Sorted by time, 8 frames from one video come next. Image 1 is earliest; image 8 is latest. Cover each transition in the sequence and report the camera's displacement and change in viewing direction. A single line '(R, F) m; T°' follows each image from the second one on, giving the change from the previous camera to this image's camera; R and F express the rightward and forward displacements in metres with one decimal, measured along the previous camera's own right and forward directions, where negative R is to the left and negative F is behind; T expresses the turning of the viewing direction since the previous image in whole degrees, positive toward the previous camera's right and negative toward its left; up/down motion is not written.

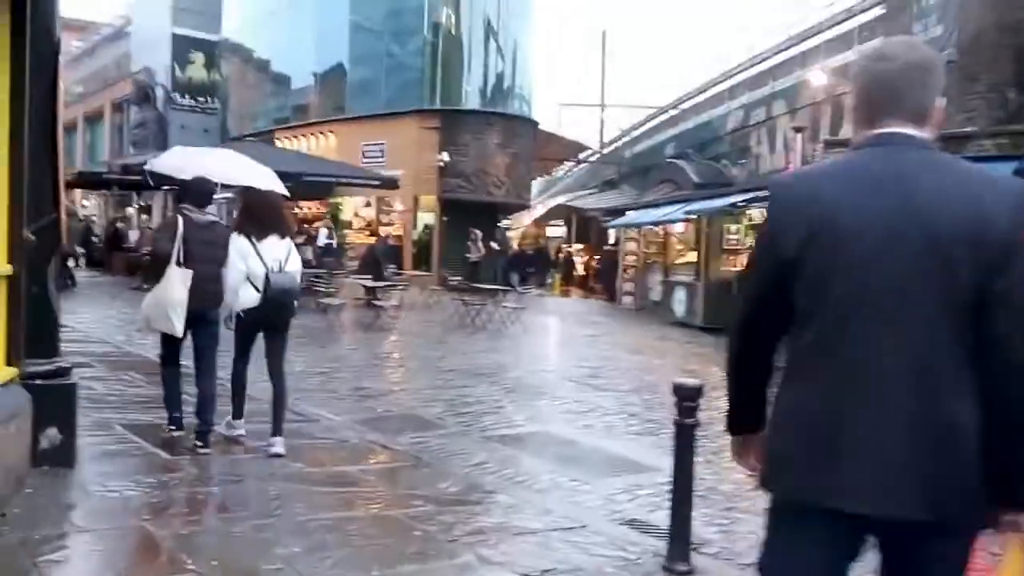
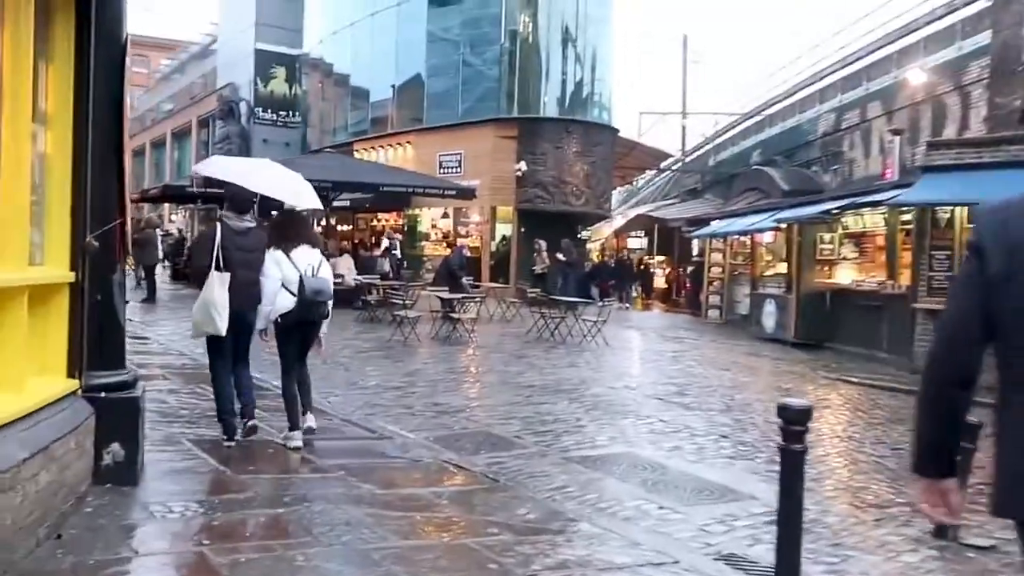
(0.0, +0.4) m; -4°
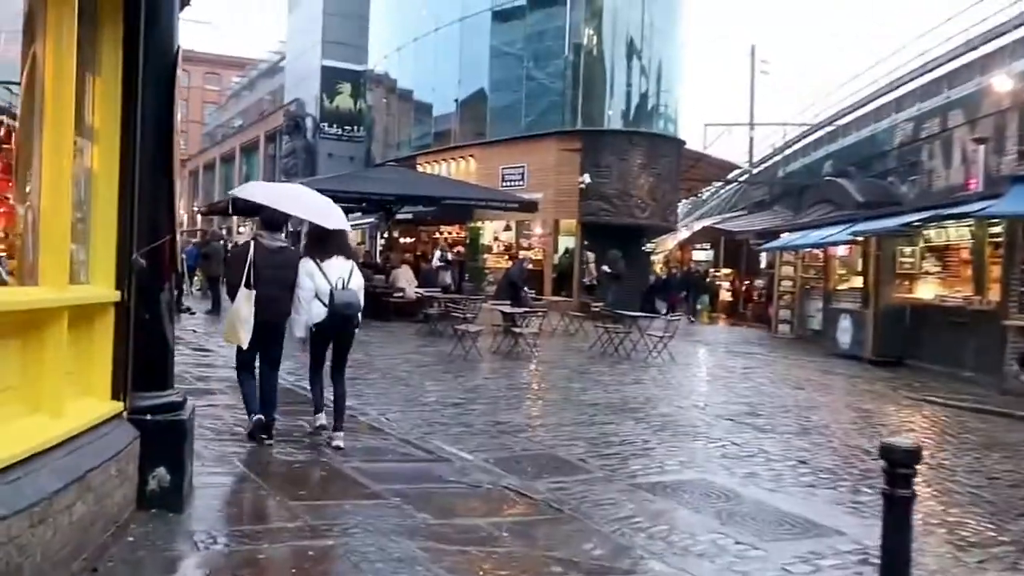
(0.0, +0.4) m; -4°
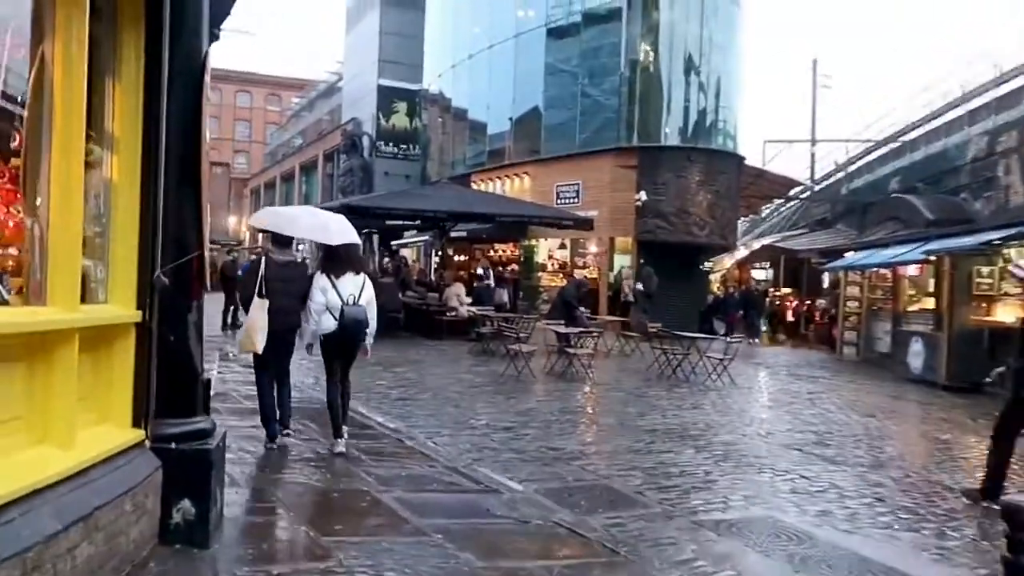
(0.0, +0.5) m; -3°
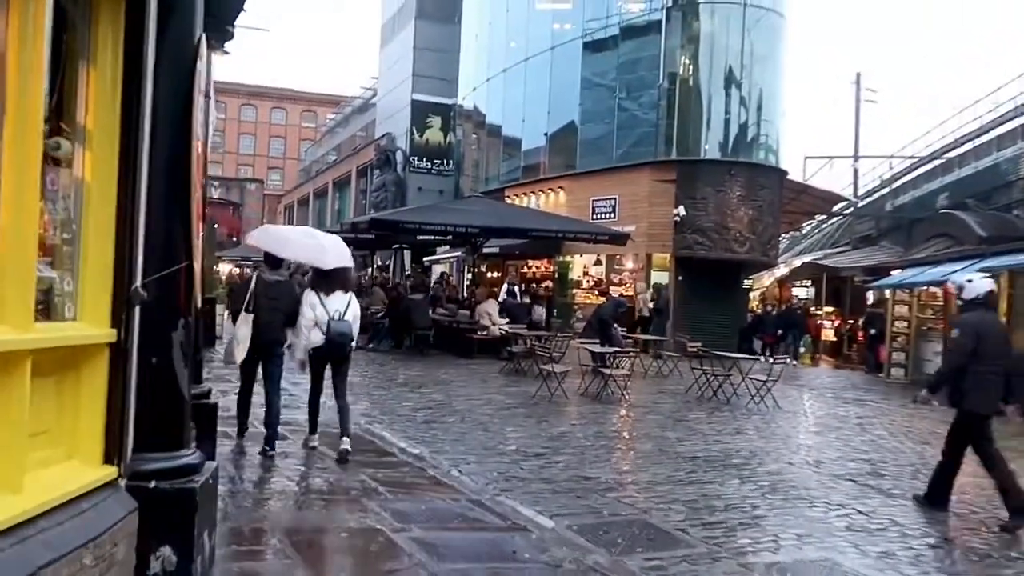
(0.0, +0.6) m; -2°
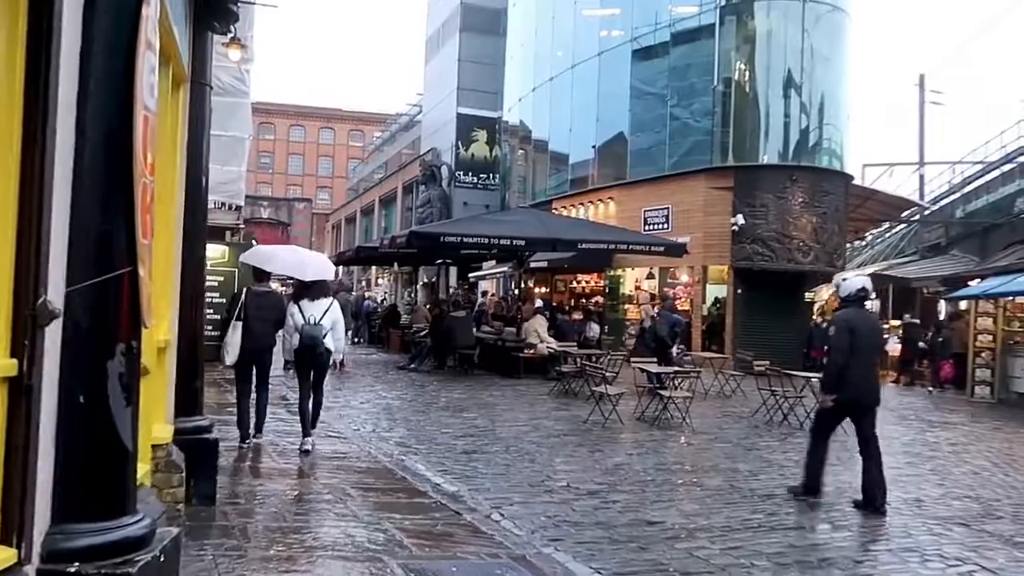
(0.0, +1.2) m; -3°
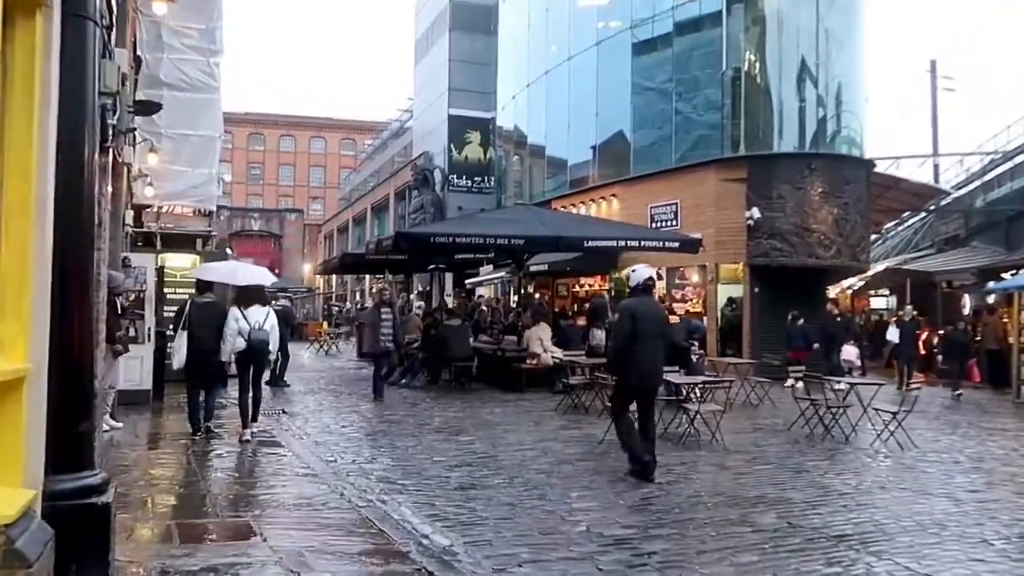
(0.0, +1.8) m; 0°
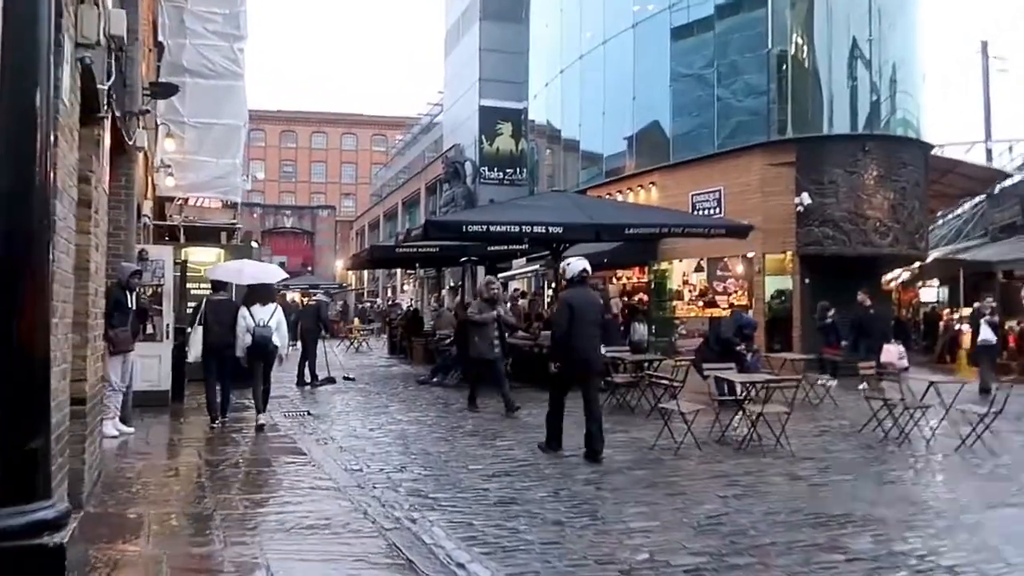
(-0.1, +1.1) m; -2°
